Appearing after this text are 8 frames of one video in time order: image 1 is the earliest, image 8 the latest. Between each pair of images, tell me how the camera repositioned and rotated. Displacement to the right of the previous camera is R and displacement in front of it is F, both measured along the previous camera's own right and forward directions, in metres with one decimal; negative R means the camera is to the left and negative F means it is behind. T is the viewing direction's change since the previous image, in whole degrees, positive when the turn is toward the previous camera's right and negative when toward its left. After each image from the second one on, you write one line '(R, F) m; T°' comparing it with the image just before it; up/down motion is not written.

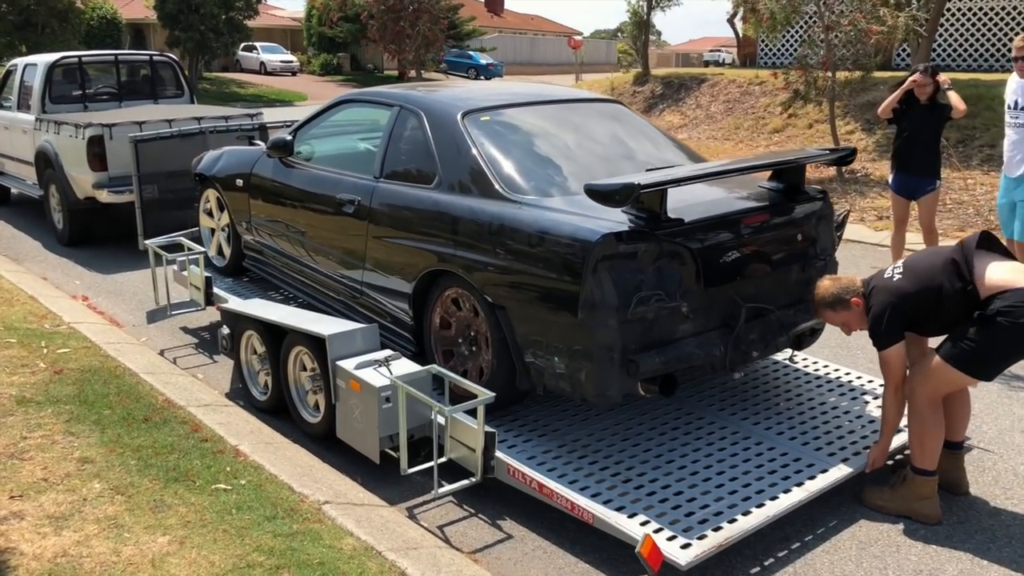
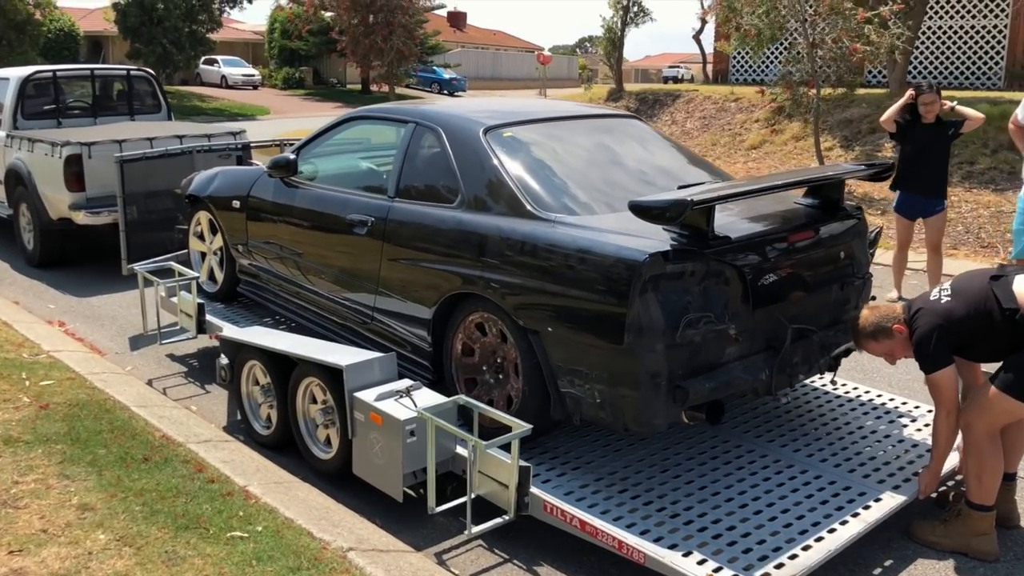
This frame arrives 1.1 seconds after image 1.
(-0.3, +0.2) m; +3°
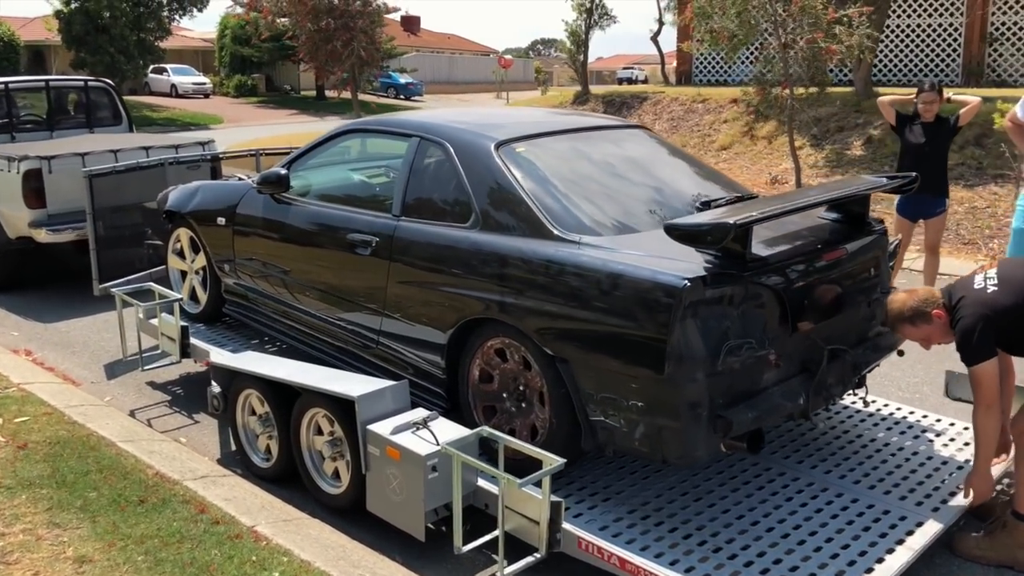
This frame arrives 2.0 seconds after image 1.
(-0.3, +0.2) m; +3°
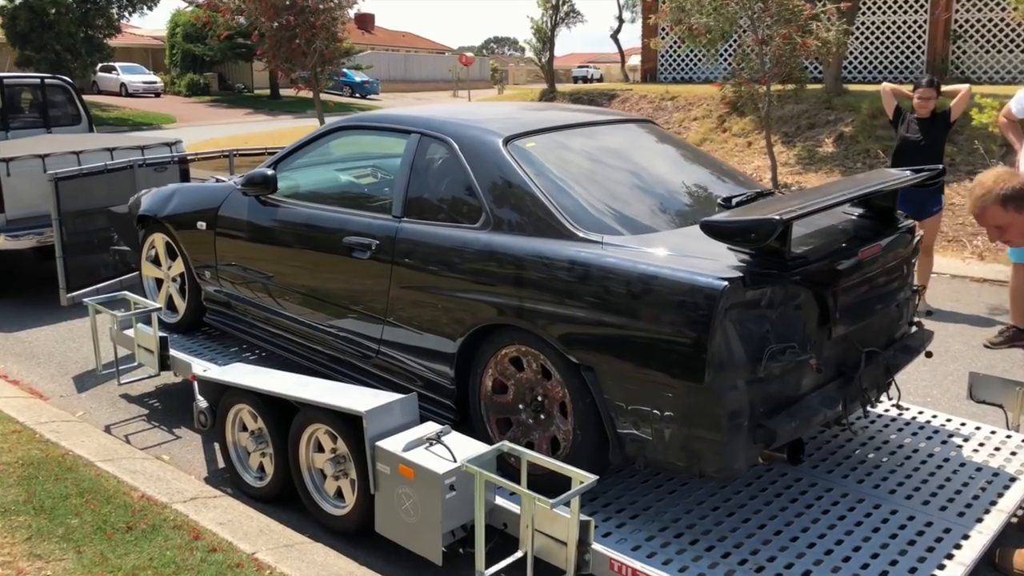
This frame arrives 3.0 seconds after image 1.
(-0.2, +0.2) m; +3°
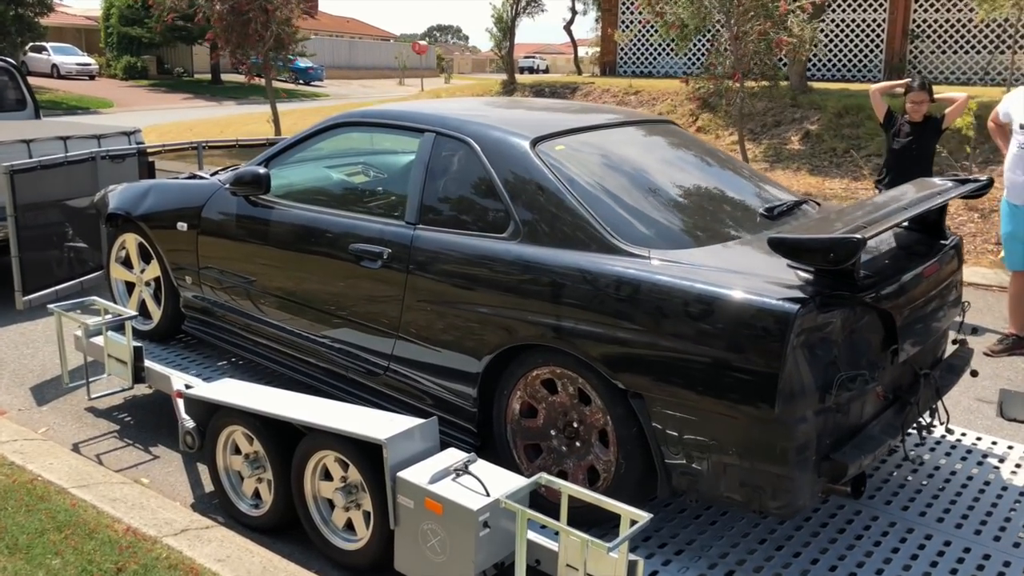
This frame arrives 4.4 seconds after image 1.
(-0.3, +0.3) m; +4°
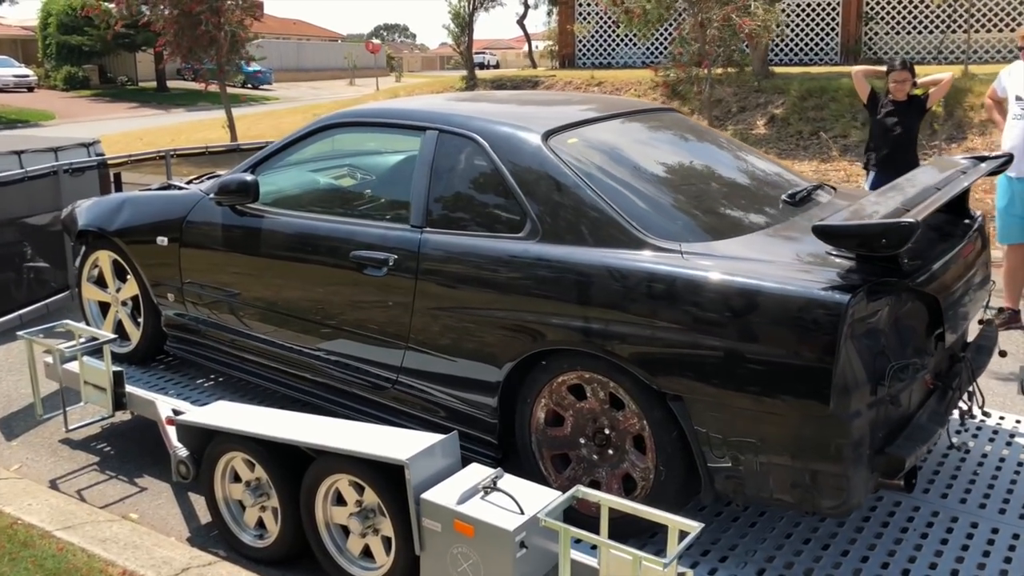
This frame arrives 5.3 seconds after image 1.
(-0.2, +0.2) m; +3°
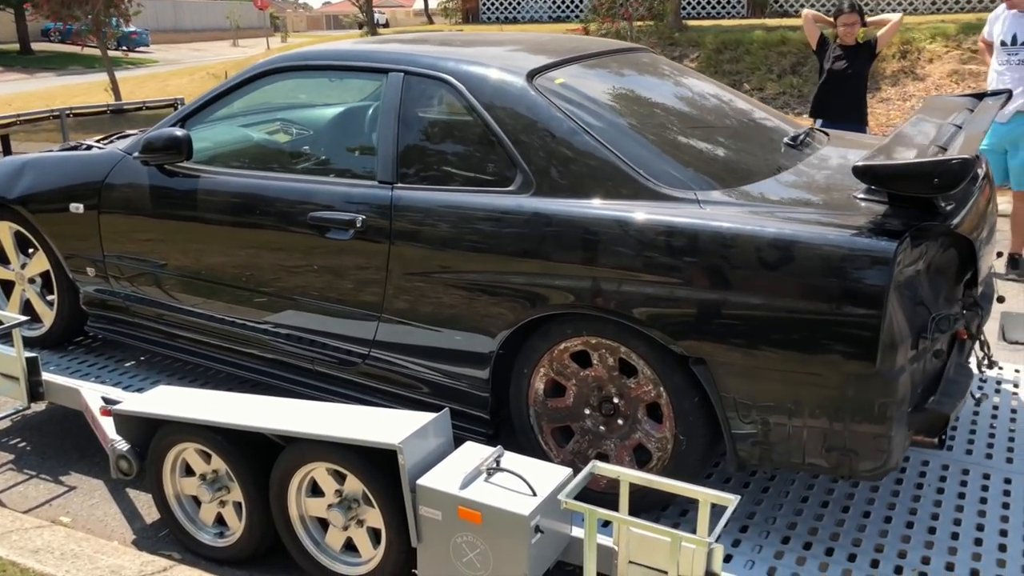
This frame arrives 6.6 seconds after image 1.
(-0.3, +0.3) m; +7°
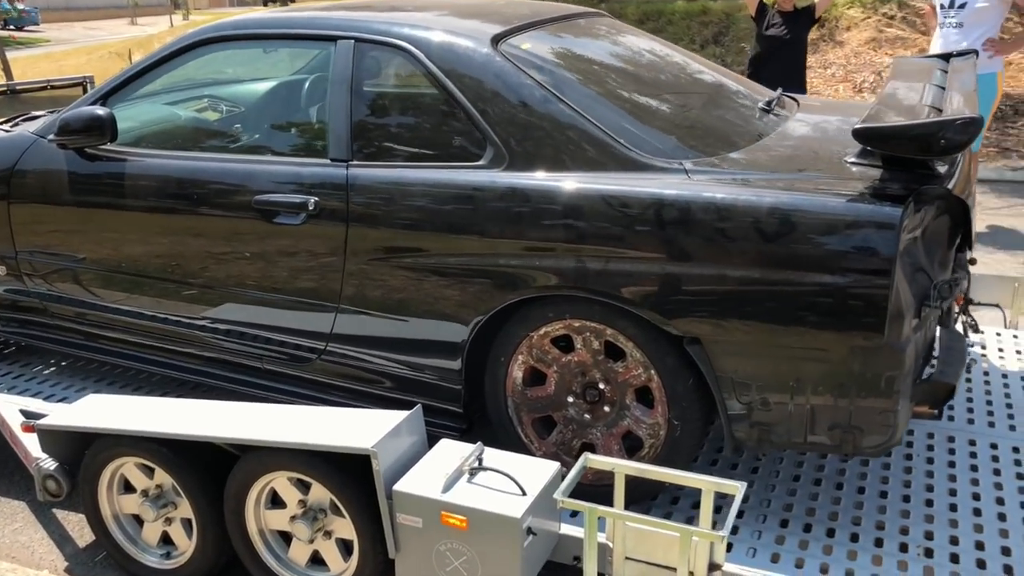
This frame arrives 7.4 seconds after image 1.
(-0.2, +0.2) m; +5°
